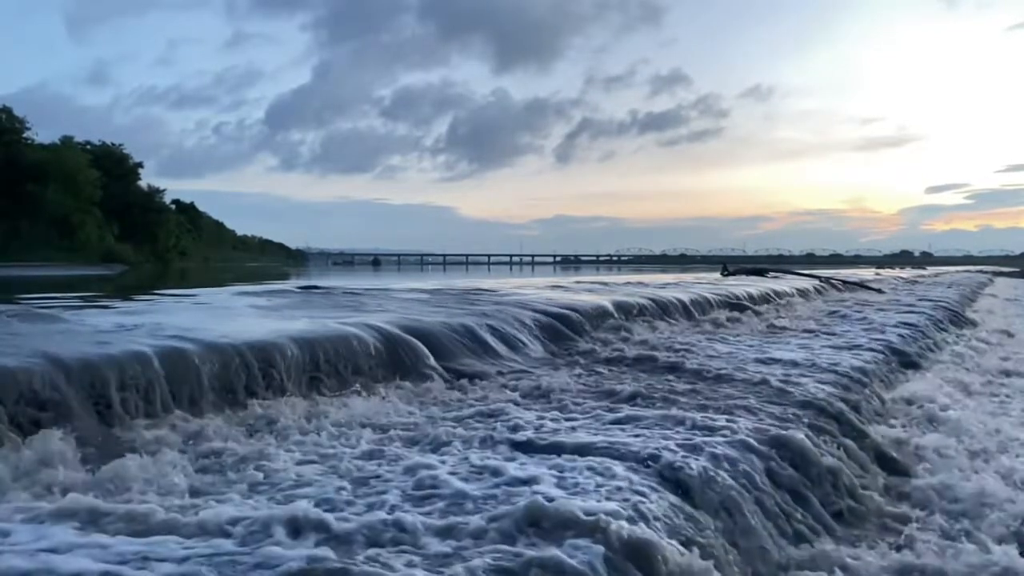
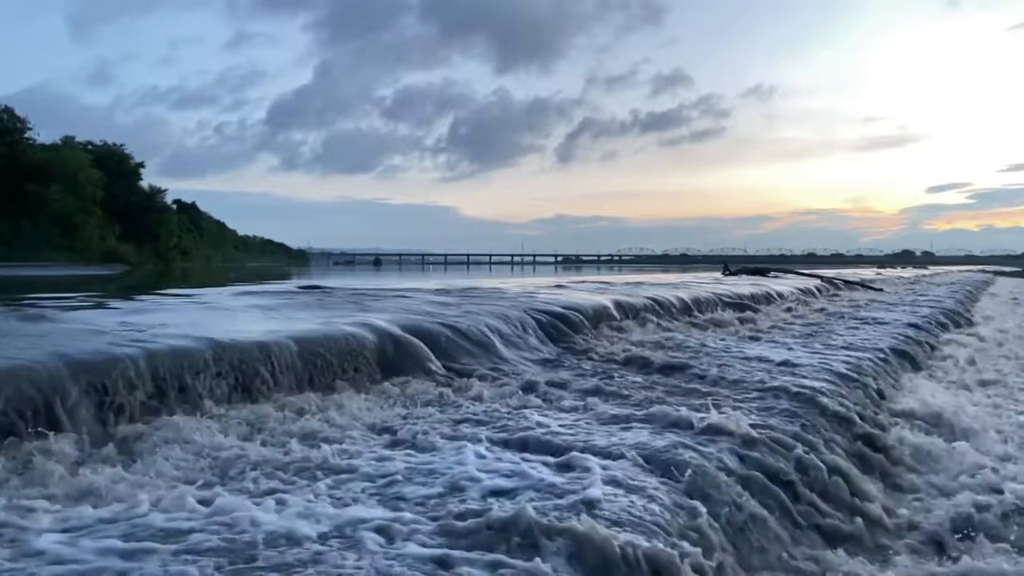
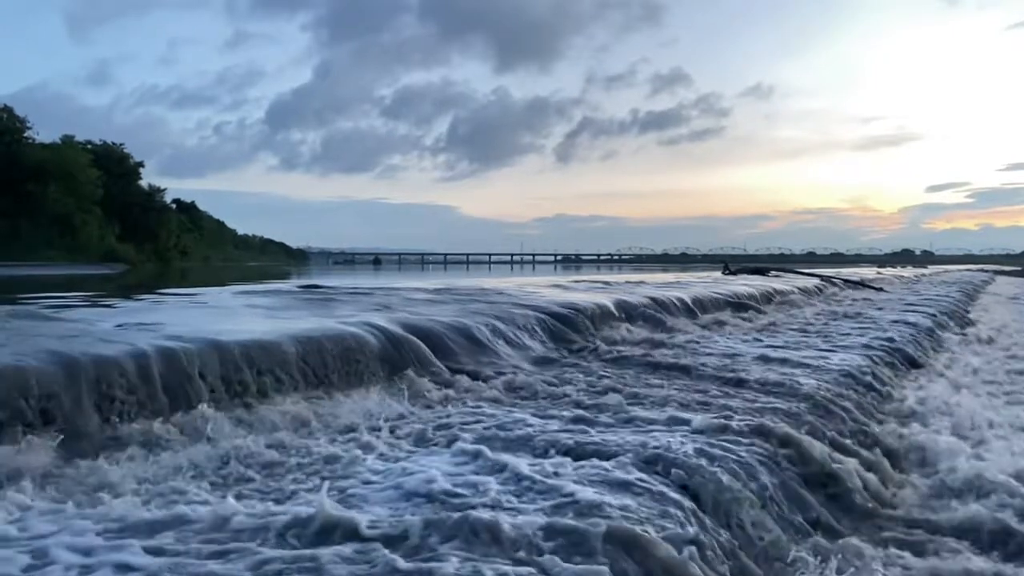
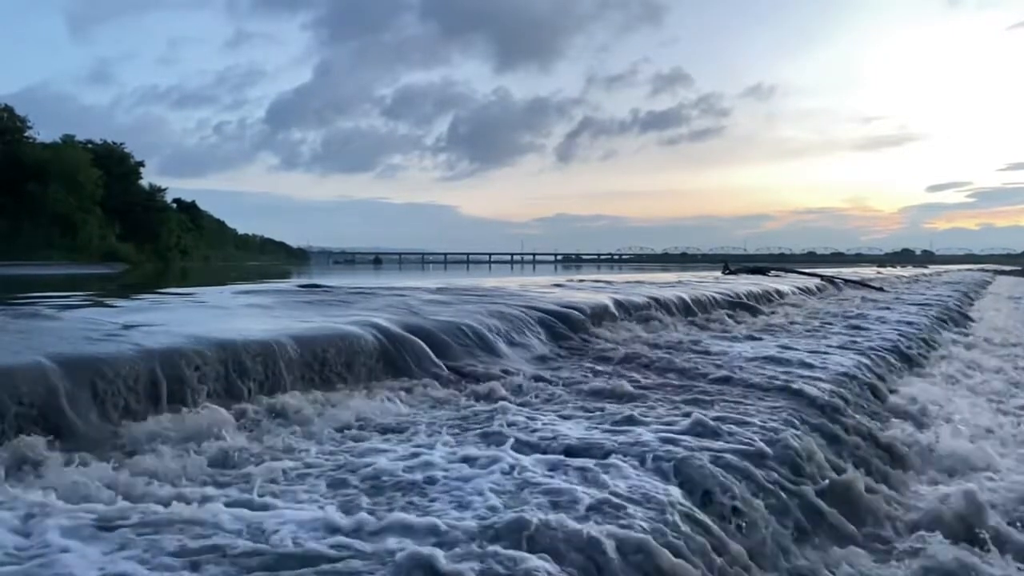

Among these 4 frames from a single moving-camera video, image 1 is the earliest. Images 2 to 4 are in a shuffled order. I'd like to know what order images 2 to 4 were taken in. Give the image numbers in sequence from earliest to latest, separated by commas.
3, 4, 2
